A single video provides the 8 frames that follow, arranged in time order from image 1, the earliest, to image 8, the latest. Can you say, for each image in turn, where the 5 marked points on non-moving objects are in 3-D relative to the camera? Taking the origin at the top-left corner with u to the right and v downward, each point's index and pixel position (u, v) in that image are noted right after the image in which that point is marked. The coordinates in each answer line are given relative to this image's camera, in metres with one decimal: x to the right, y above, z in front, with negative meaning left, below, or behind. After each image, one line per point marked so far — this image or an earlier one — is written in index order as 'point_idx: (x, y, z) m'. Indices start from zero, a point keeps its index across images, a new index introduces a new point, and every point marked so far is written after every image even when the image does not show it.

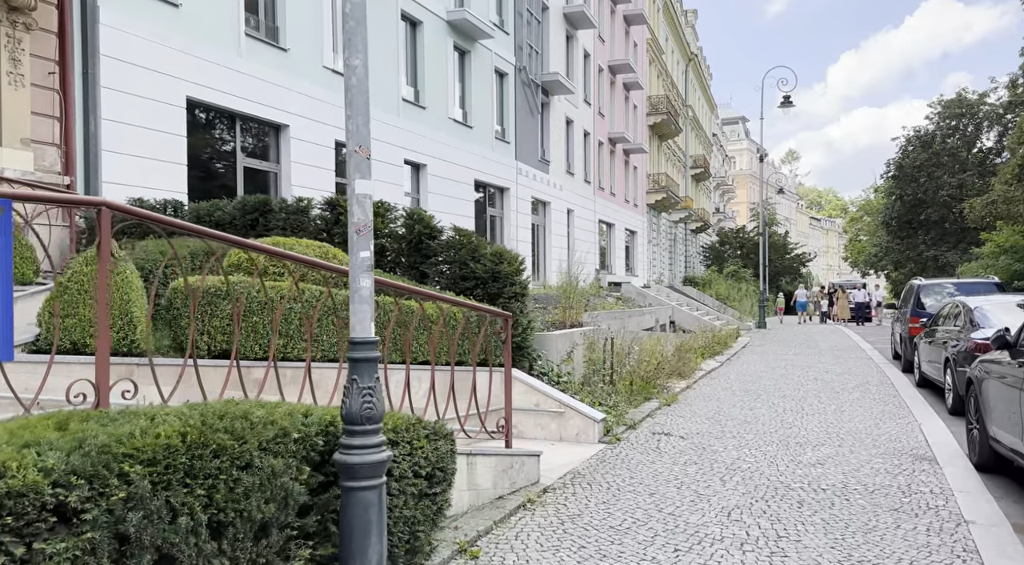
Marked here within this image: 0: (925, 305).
0: (+6.4, -0.4, +12.2) m
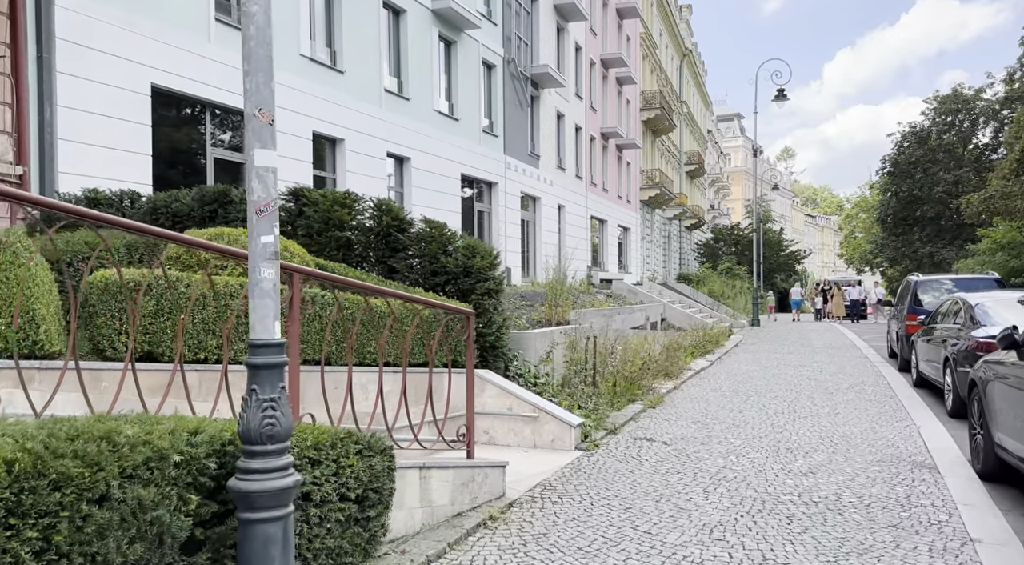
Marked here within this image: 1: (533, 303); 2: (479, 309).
0: (+6.2, -0.3, +11.8) m
1: (+0.3, -0.4, +14.9) m
2: (-0.3, -0.2, +6.6) m
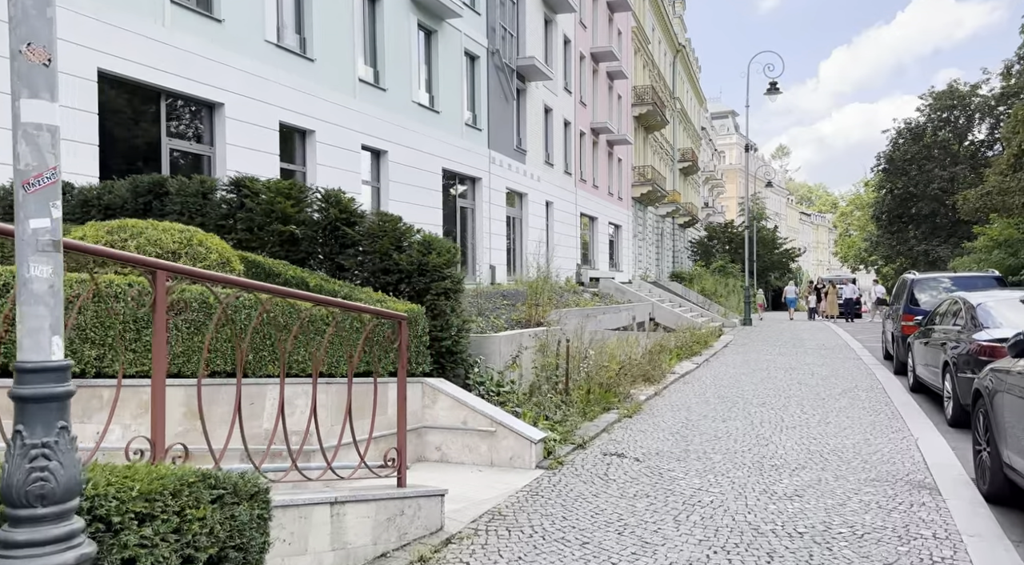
0: (+5.8, -0.3, +11.2) m
1: (0.0, -0.4, +14.3) m
2: (-0.6, -0.2, +6.0) m
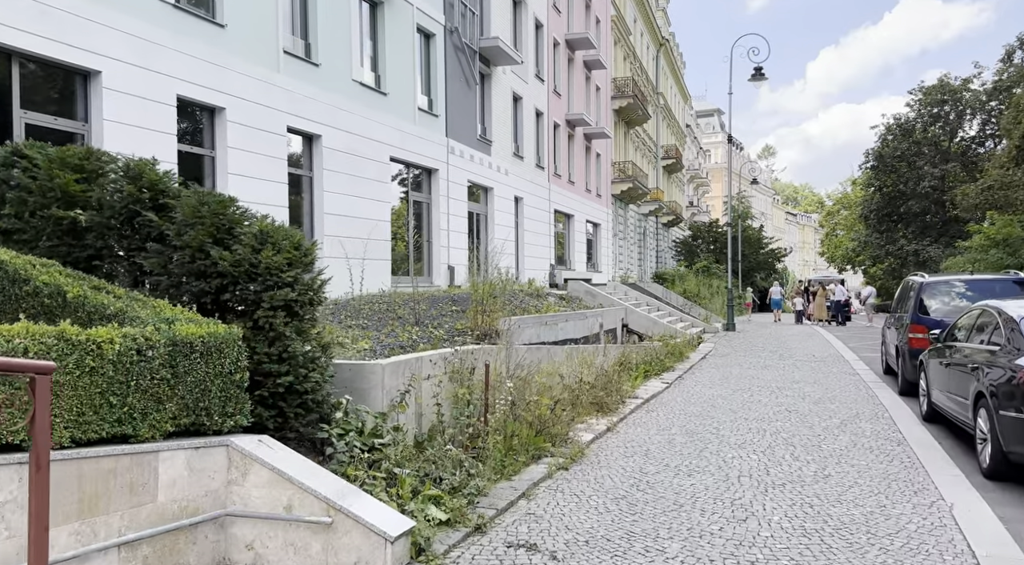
0: (+5.1, -0.3, +9.5) m
1: (-0.9, -0.4, +12.5) m
2: (-1.3, -0.3, +4.2) m
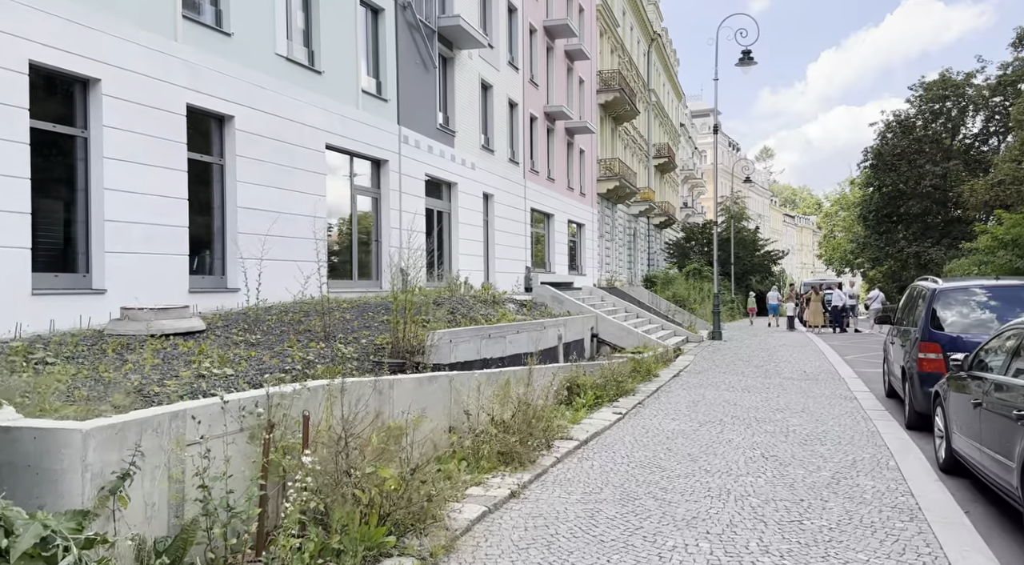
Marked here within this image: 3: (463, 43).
0: (+4.2, -0.4, +7.7) m
1: (-1.7, -0.5, +10.7) m
2: (-2.1, -0.3, +2.3) m
3: (-1.2, +5.9, +19.2) m
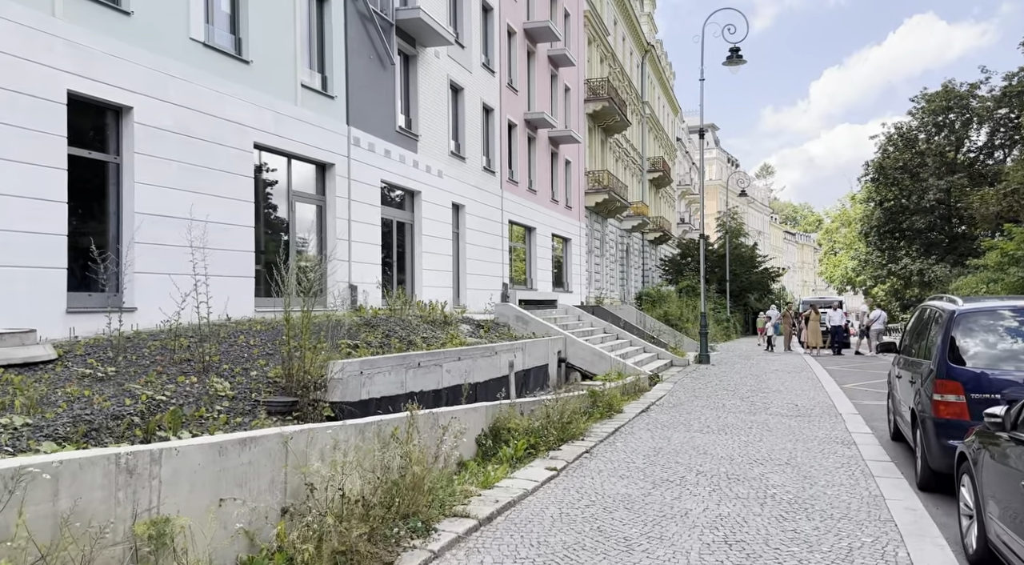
0: (+3.5, -0.6, +6.0) m
1: (-2.4, -0.7, +9.0) m
2: (-2.9, -0.4, +0.7) m
3: (-1.9, +5.5, +17.7) m
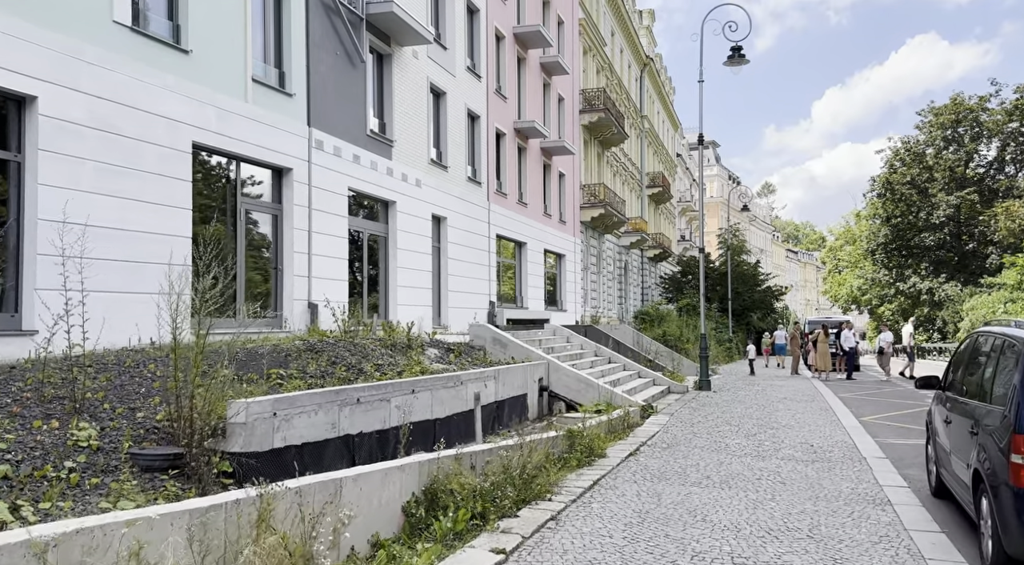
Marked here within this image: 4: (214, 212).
0: (+3.1, -0.7, +4.5) m
1: (-2.8, -0.9, +7.5) m
2: (-3.3, -0.3, -0.8) m
3: (-2.3, +5.1, +16.3) m
4: (-4.4, +1.0, +11.5) m
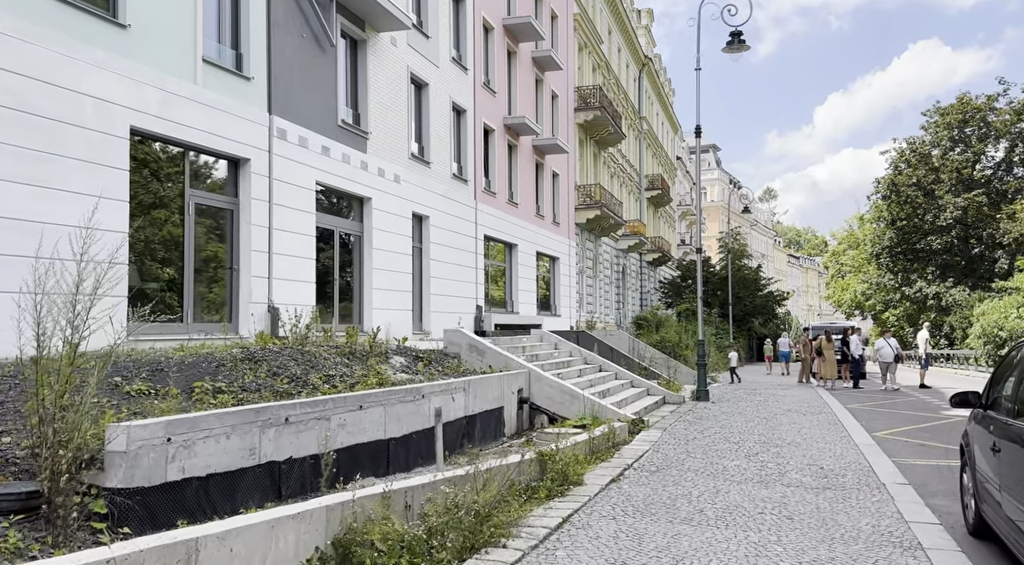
0: (+2.7, -0.7, +3.4) m
1: (-3.2, -0.9, +6.4) m
2: (-3.6, -0.3, -2.0) m
3: (-2.6, +5.0, +15.2) m
4: (-4.7, +1.0, +10.4) m
